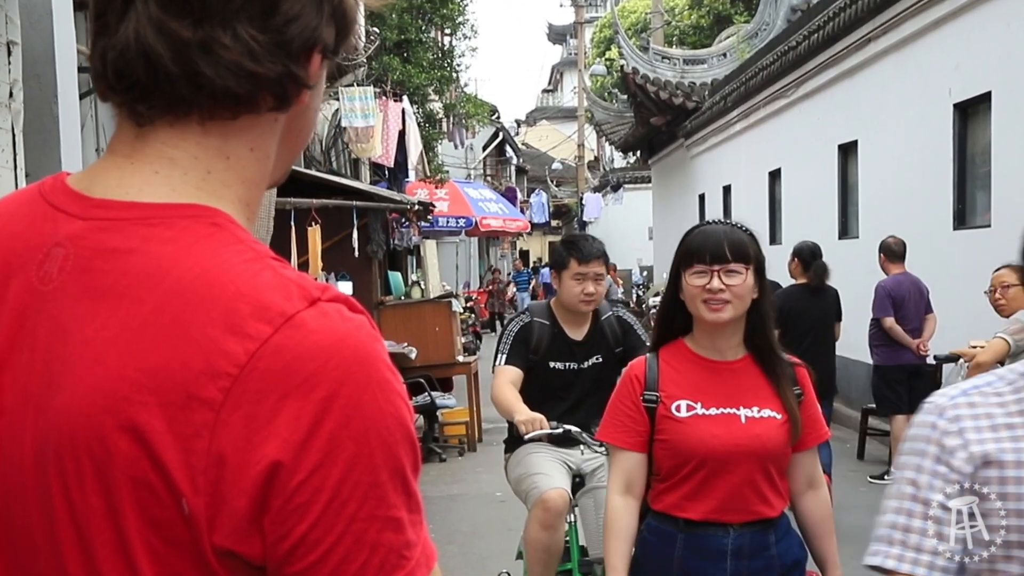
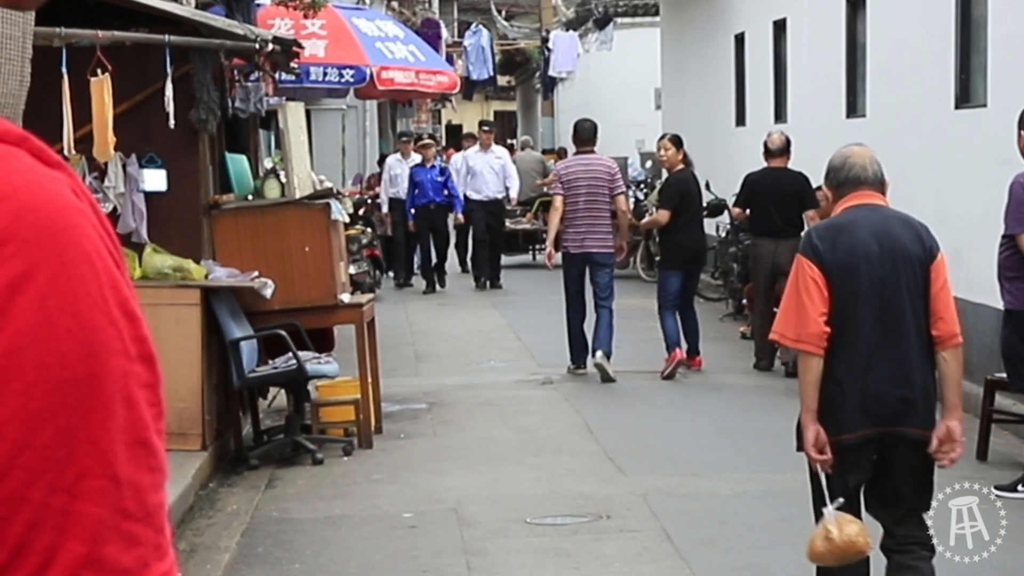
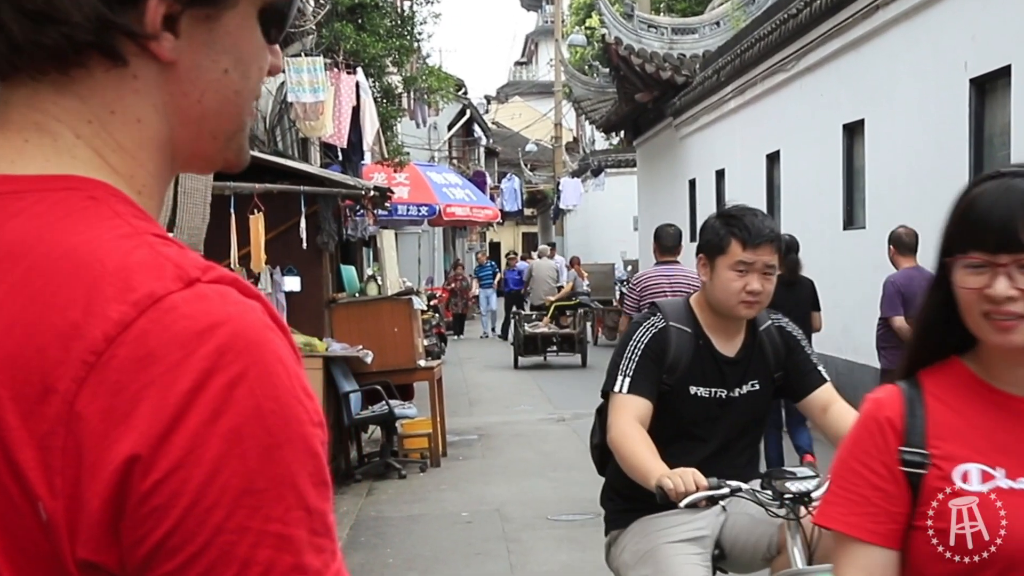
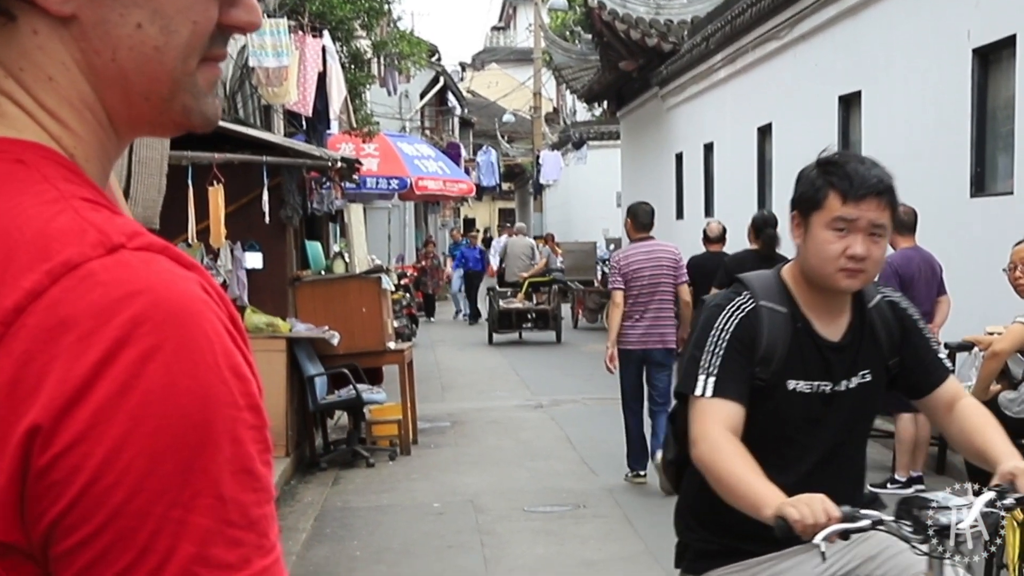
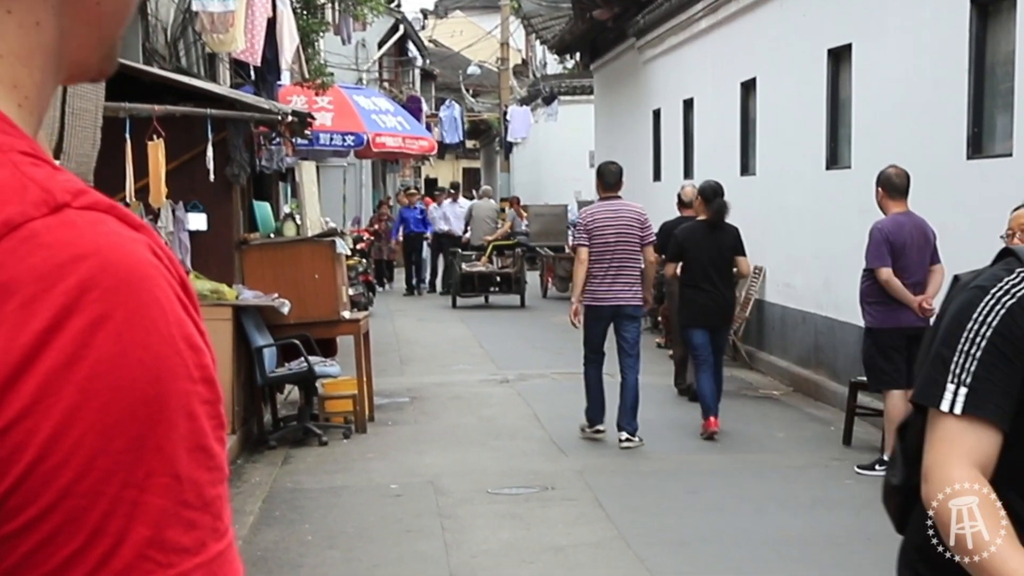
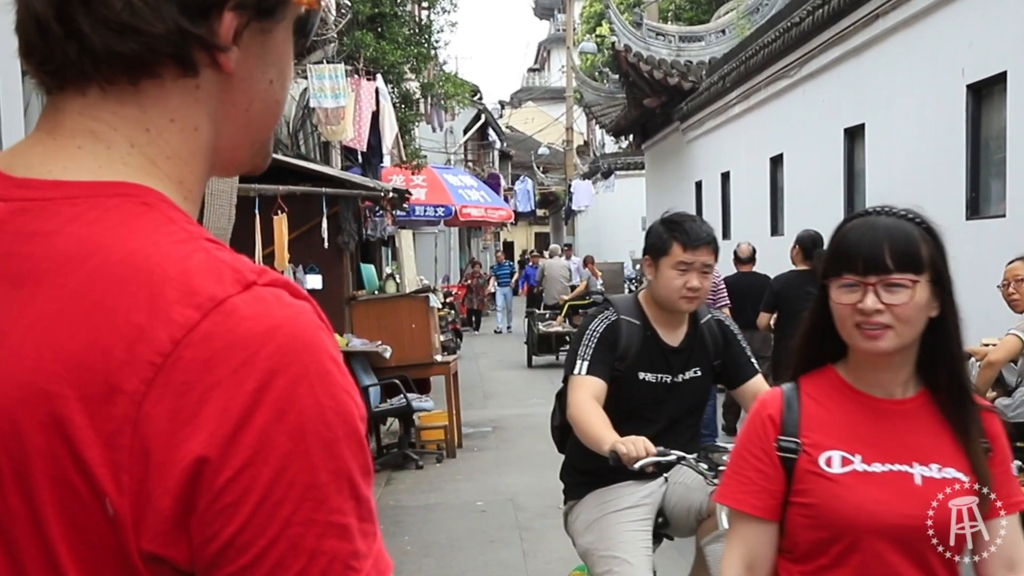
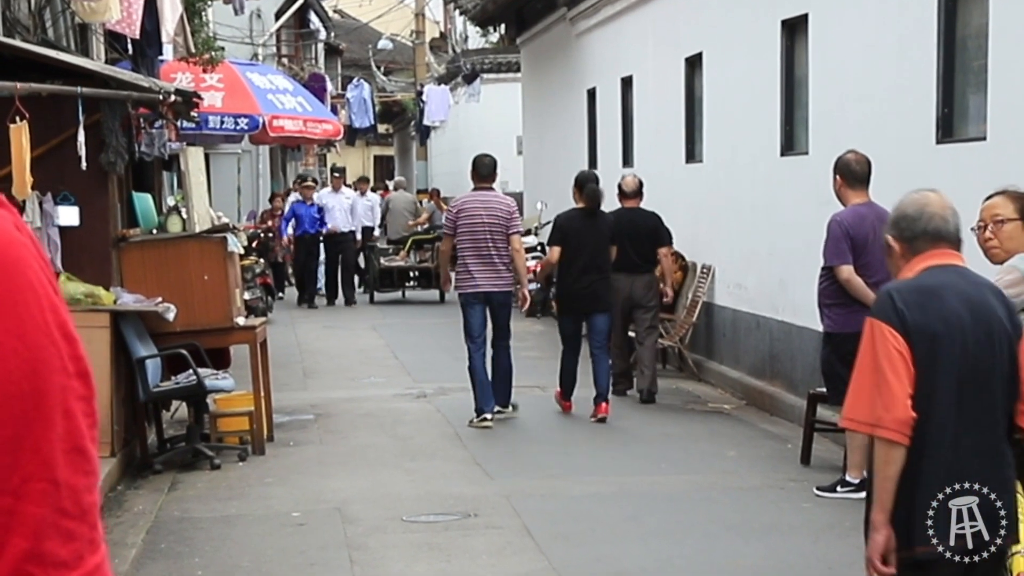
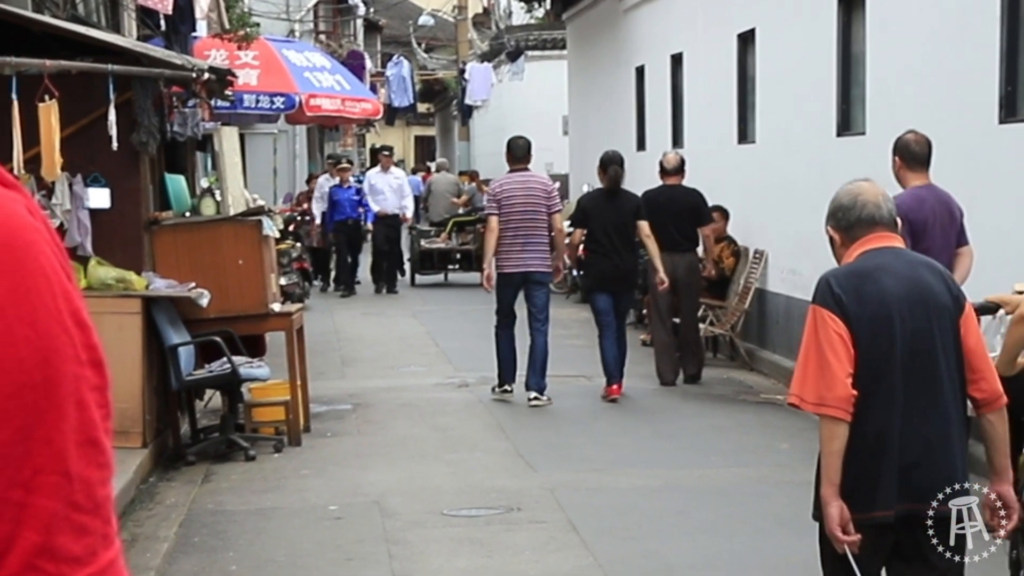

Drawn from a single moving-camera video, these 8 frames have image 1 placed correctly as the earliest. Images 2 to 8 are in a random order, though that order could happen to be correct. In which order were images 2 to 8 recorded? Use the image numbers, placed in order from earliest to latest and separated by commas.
6, 3, 4, 5, 7, 8, 2
